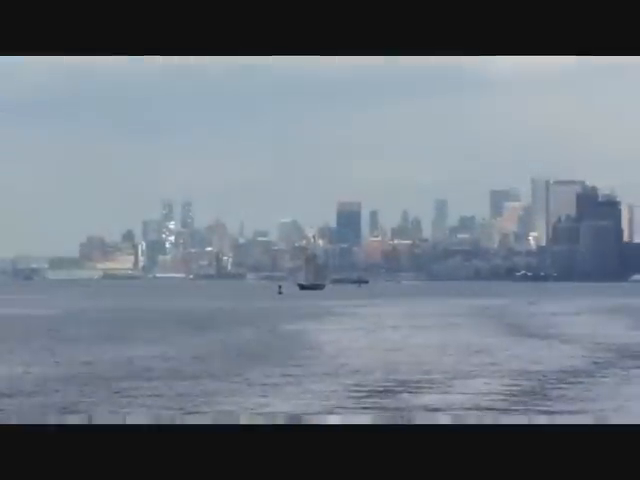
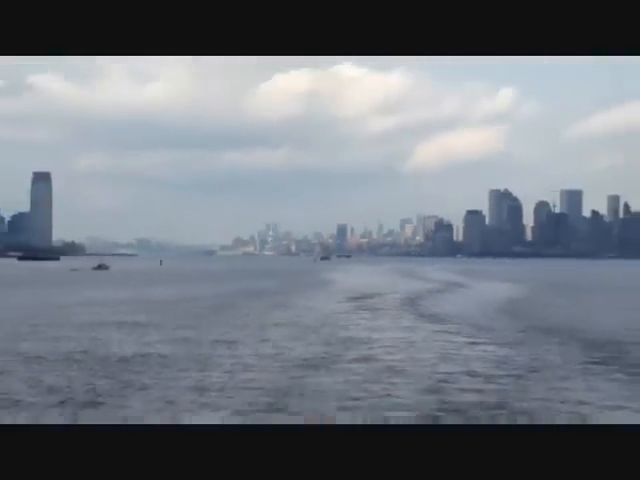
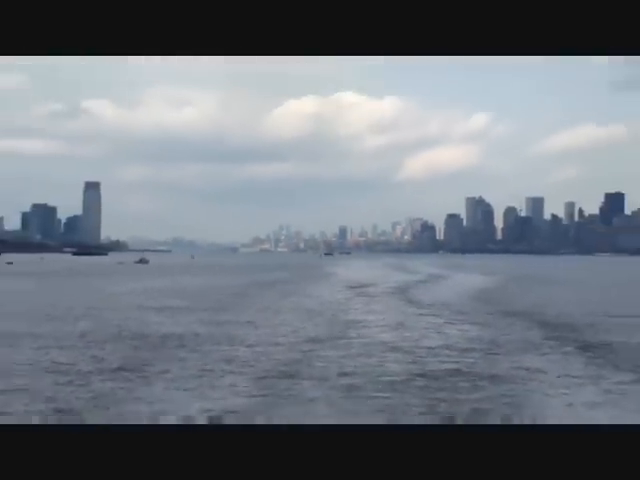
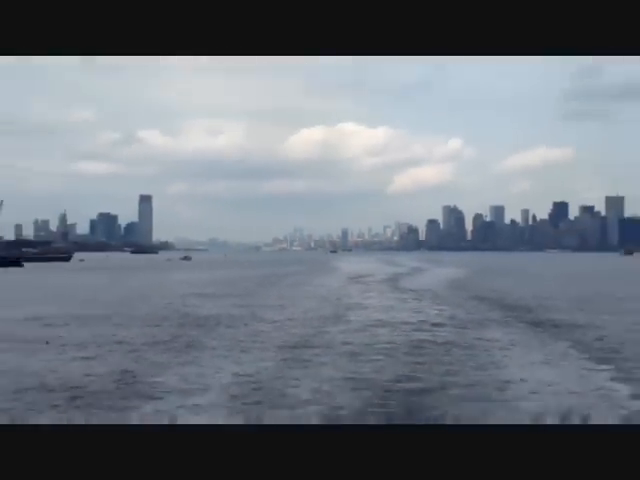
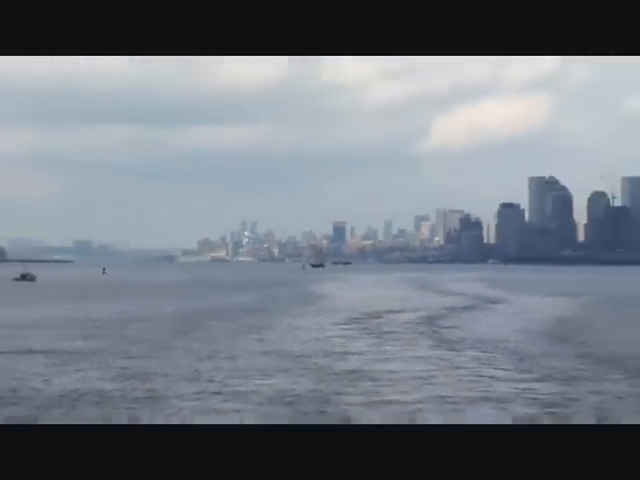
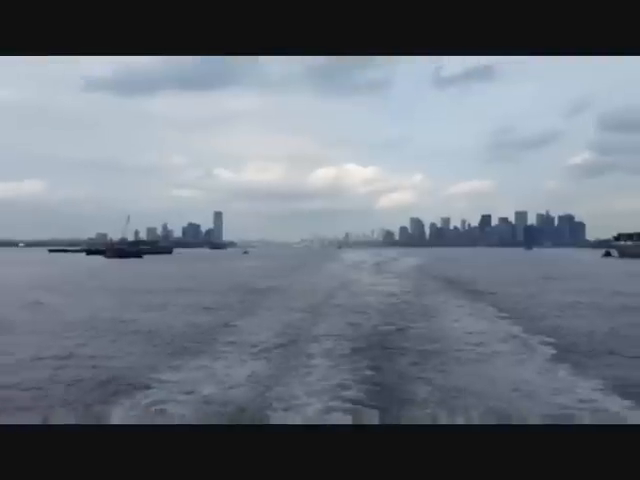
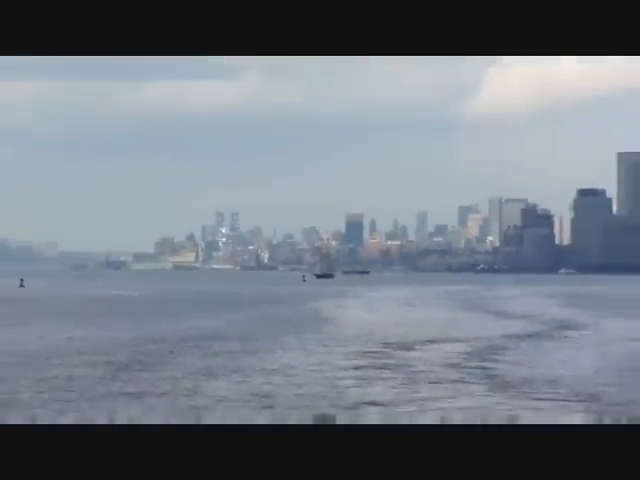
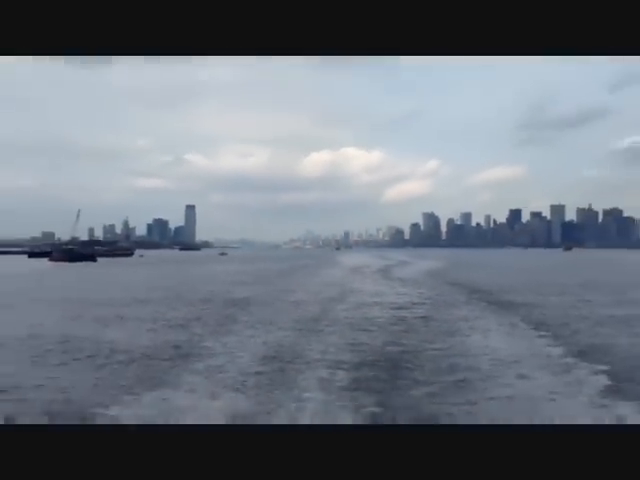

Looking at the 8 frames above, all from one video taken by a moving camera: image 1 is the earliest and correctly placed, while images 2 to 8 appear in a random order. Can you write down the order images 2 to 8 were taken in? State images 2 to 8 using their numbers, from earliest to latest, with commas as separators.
7, 5, 2, 3, 4, 8, 6
